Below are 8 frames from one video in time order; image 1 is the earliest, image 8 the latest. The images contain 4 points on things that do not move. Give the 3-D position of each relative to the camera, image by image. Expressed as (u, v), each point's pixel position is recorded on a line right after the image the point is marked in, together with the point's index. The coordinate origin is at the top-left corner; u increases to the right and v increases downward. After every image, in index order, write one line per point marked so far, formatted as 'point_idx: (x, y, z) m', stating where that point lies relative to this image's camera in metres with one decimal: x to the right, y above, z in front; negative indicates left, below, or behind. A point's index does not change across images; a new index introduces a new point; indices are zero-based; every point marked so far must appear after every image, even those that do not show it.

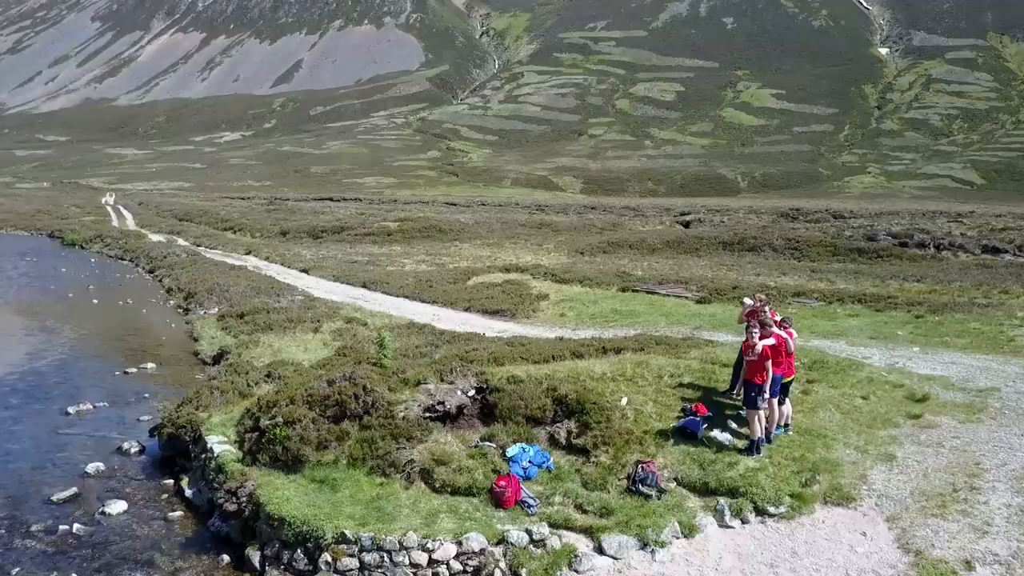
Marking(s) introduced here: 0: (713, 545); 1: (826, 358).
0: (+3.0, -3.8, +12.3) m
1: (+7.5, -1.7, +19.6) m
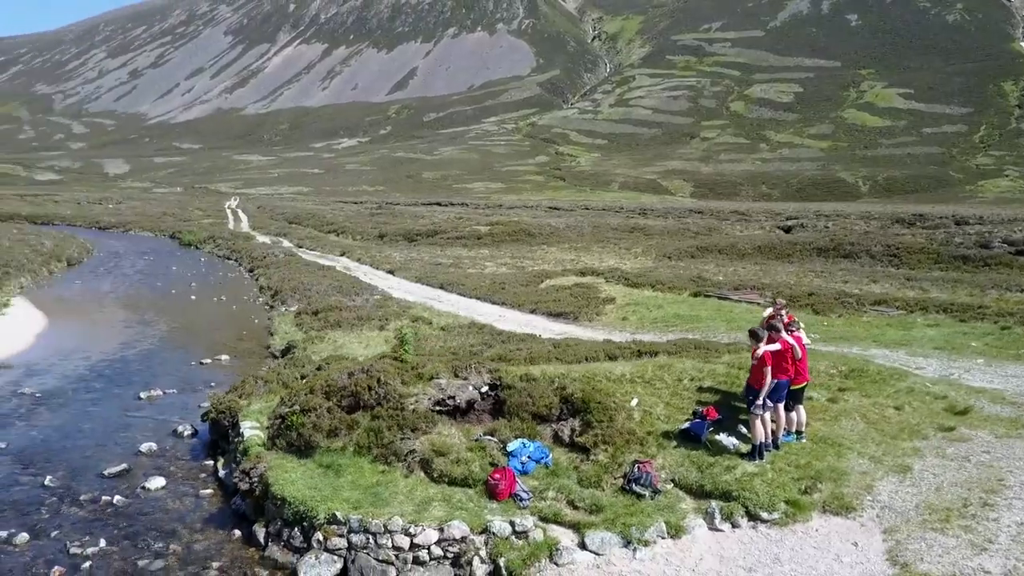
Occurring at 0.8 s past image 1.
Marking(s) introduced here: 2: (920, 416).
0: (+2.8, -3.9, +12.3) m
1: (+8.2, -1.8, +18.9) m
2: (+8.2, -2.6, +16.2) m
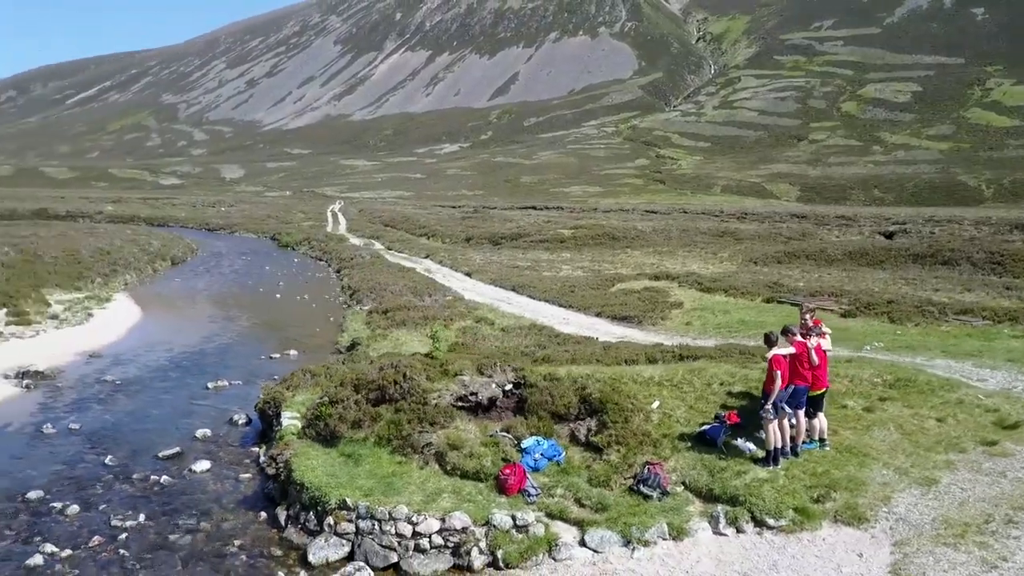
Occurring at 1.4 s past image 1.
0: (+2.8, -3.9, +12.2) m
1: (+9.0, -2.0, +18.2) m
2: (+8.6, -2.7, +15.5) m
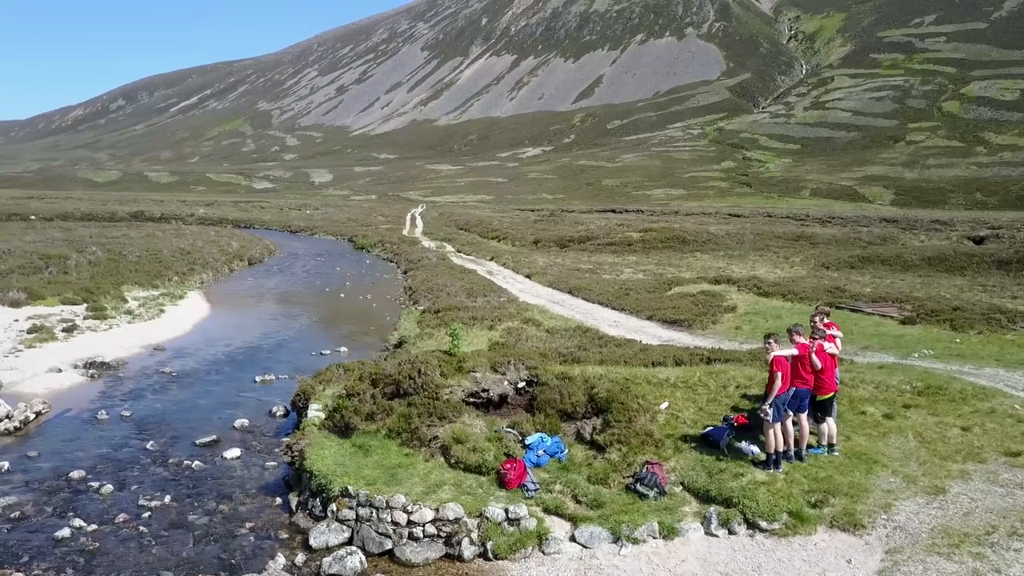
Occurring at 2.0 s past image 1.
0: (+2.6, -3.9, +12.2) m
1: (+9.4, -2.1, +17.6) m
2: (+8.7, -2.8, +15.0) m
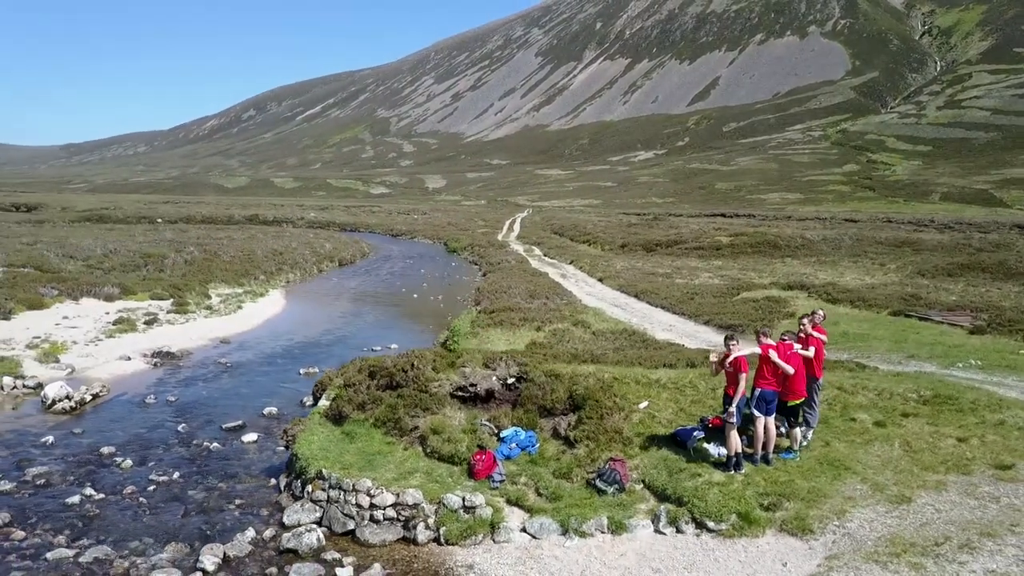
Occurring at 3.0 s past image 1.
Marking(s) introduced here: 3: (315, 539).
0: (+1.8, -3.9, +12.4) m
1: (+9.3, -2.2, +16.8) m
2: (+8.2, -2.9, +14.3) m
3: (-3.1, -3.9, +12.8) m
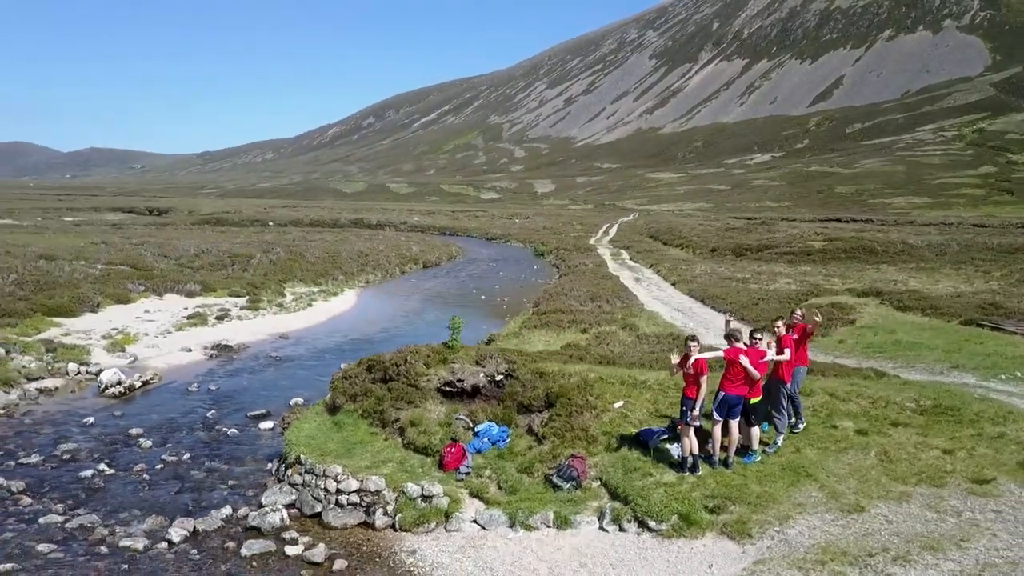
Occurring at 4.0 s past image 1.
0: (+0.9, -3.8, +12.6) m
1: (+8.9, -2.3, +15.9) m
2: (+7.6, -2.9, +13.6) m
3: (-3.9, -3.9, +13.6) m
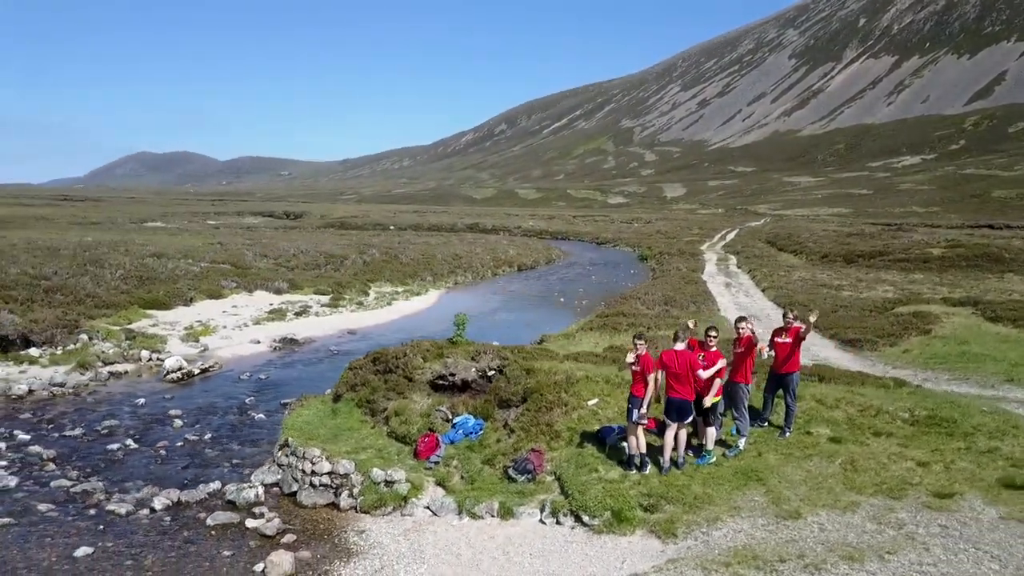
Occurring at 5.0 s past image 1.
0: (-0.1, -3.8, +12.9) m
1: (+8.4, -2.4, +14.9) m
2: (+6.7, -3.0, +12.8) m
3: (-4.6, -3.7, +14.6) m
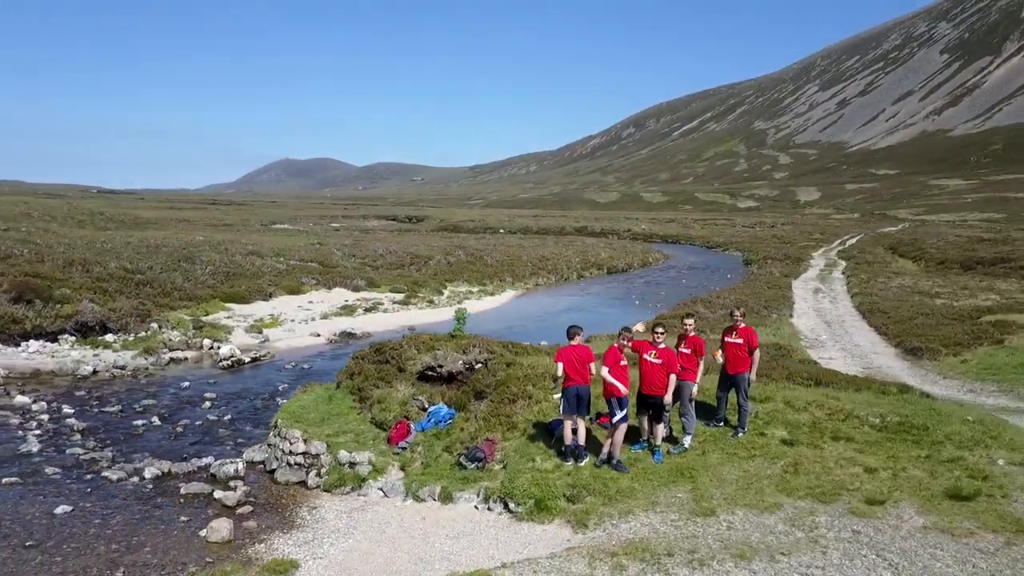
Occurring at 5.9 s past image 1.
0: (-1.1, -3.7, +13.3) m
1: (+7.6, -2.4, +14.1) m
2: (+5.5, -3.0, +12.3) m
3: (-5.4, -3.5, +15.8) m
